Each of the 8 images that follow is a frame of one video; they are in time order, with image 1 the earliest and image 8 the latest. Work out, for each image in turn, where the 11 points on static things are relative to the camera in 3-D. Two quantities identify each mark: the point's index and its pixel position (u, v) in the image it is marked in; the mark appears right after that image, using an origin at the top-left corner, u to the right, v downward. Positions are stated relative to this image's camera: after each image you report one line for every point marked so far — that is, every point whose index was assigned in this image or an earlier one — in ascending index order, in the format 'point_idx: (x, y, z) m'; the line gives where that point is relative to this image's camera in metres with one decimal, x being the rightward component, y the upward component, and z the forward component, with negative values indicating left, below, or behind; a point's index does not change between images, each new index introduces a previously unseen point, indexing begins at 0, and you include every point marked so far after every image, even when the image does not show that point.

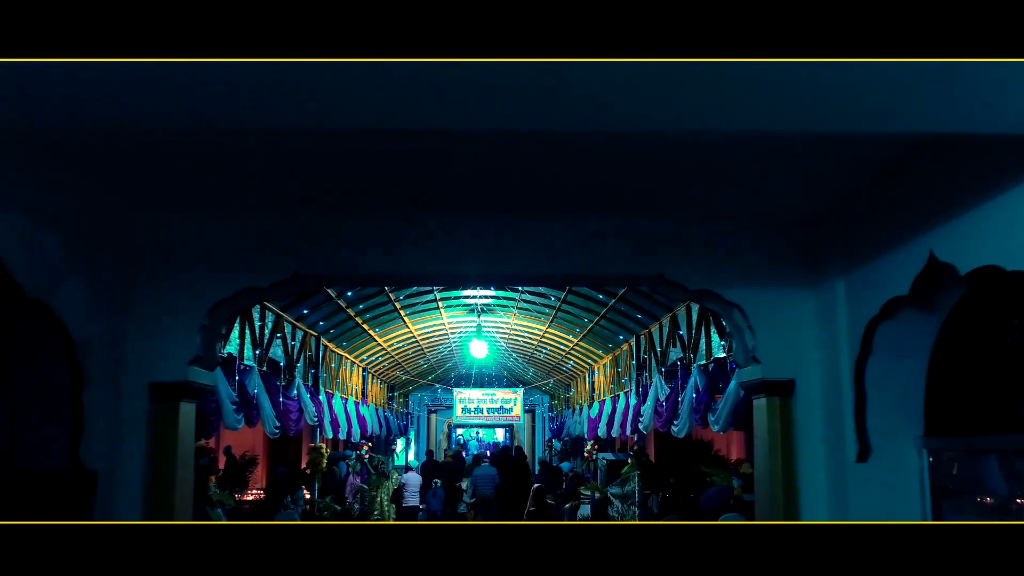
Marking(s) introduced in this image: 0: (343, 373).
0: (-8.9, -3.5, +17.3) m
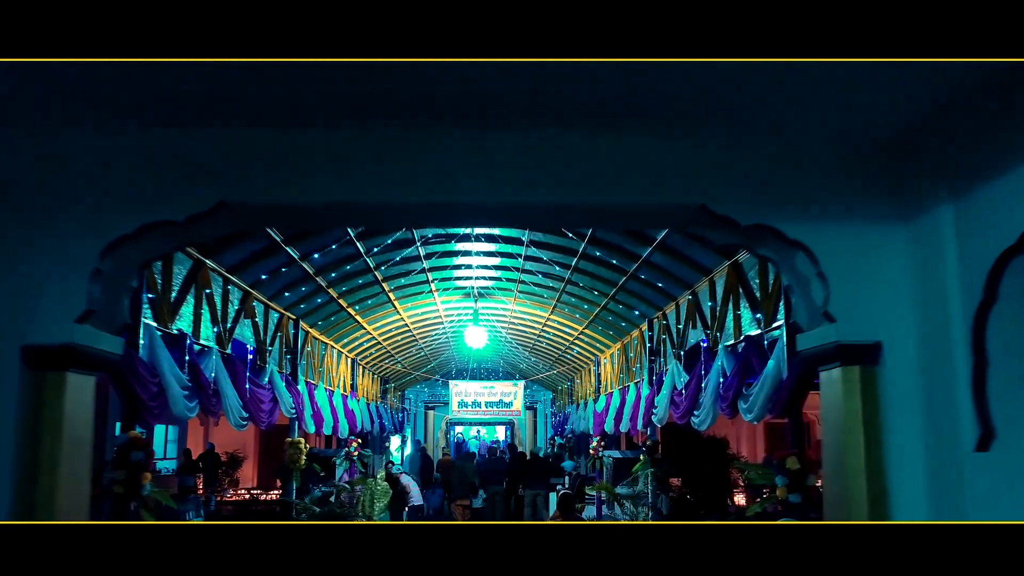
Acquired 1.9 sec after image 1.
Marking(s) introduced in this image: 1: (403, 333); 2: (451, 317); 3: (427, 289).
0: (-8.9, -3.0, +16.5) m
1: (-5.5, -2.0, +18.3) m
2: (-2.7, -0.9, +16.7) m
3: (-3.6, +0.4, +14.4) m
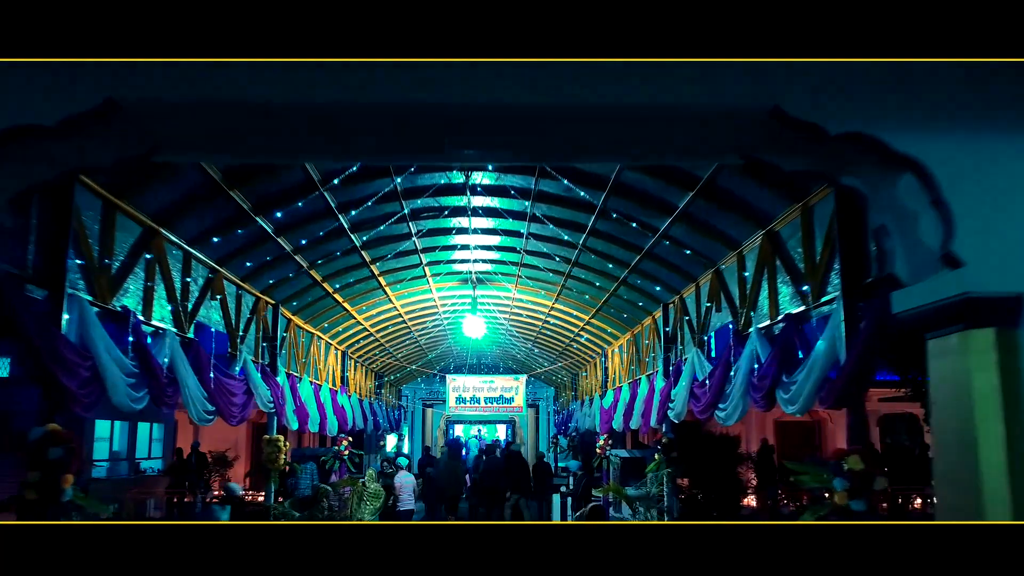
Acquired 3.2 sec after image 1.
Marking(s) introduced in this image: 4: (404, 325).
0: (-8.8, -2.7, +15.8) m
1: (-5.4, -1.6, +17.6) m
2: (-2.6, -0.6, +15.9) m
3: (-3.5, +0.7, +13.7) m
4: (-5.1, -1.6, +17.4) m
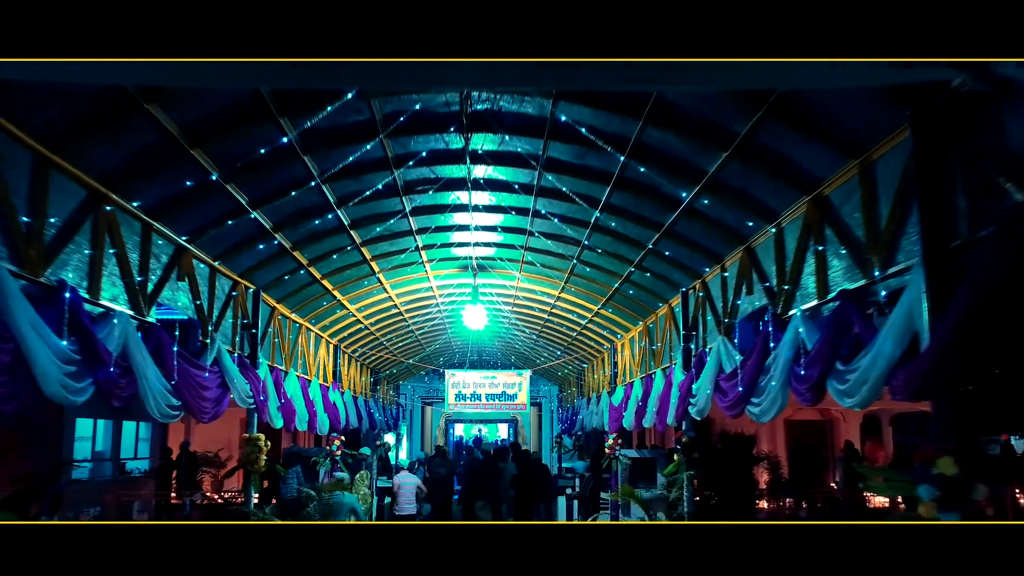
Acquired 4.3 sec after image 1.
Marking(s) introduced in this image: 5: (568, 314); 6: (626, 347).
0: (-8.7, -2.4, +15.2) m
1: (-5.3, -1.4, +16.9) m
2: (-2.5, -0.3, +15.3) m
3: (-3.4, +1.0, +13.0) m
4: (-5.0, -1.3, +16.8) m
5: (+2.6, -1.1, +16.3) m
6: (+5.4, -2.7, +16.7) m
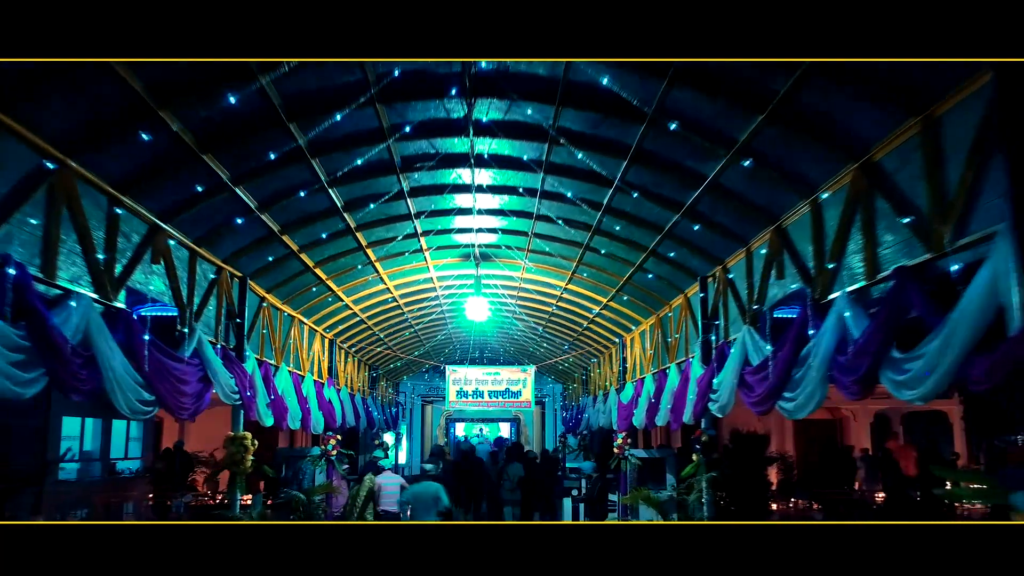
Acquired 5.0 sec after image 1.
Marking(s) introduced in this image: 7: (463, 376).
0: (-8.6, -2.2, +14.7) m
1: (-5.2, -1.1, +16.5) m
2: (-2.4, -0.1, +14.9) m
3: (-3.3, +1.2, +12.6) m
4: (-4.9, -1.1, +16.3) m
5: (+2.7, -0.9, +15.9) m
6: (+5.5, -2.5, +16.2) m
7: (-1.6, -2.8, +11.6) m
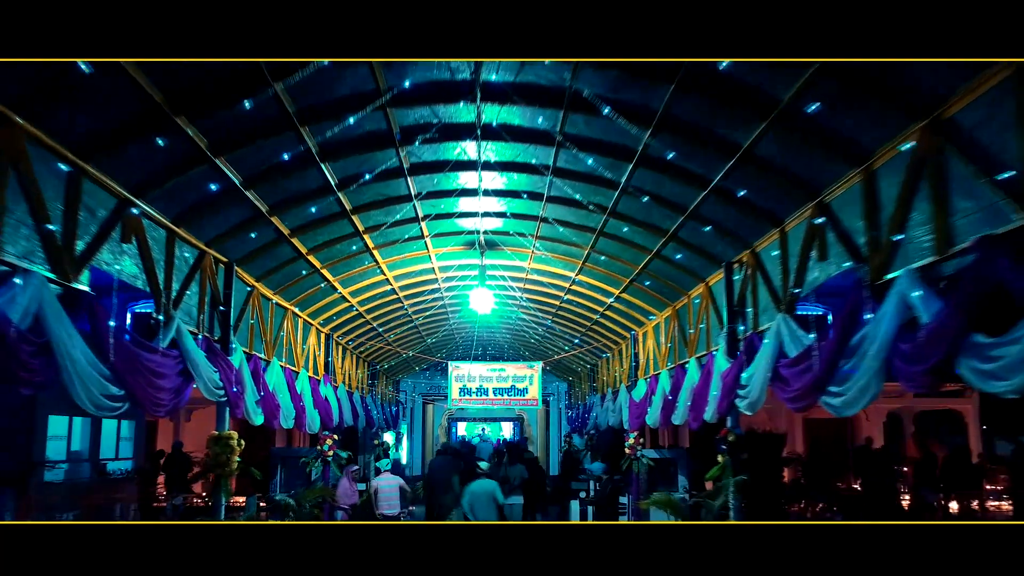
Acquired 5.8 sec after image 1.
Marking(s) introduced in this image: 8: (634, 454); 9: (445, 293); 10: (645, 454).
0: (-8.5, -2.0, +14.3) m
1: (-5.1, -0.9, +16.0) m
2: (-2.3, +0.1, +14.4) m
3: (-3.2, +1.4, +12.1) m
4: (-4.7, -0.9, +15.8) m
5: (+2.8, -0.7, +15.4) m
6: (+5.6, -2.2, +15.7) m
7: (-1.4, -2.6, +11.2) m
8: (+3.6, -5.1, +11.2) m
9: (-2.7, -0.2, +15.0) m
10: (+4.0, -4.9, +10.9) m
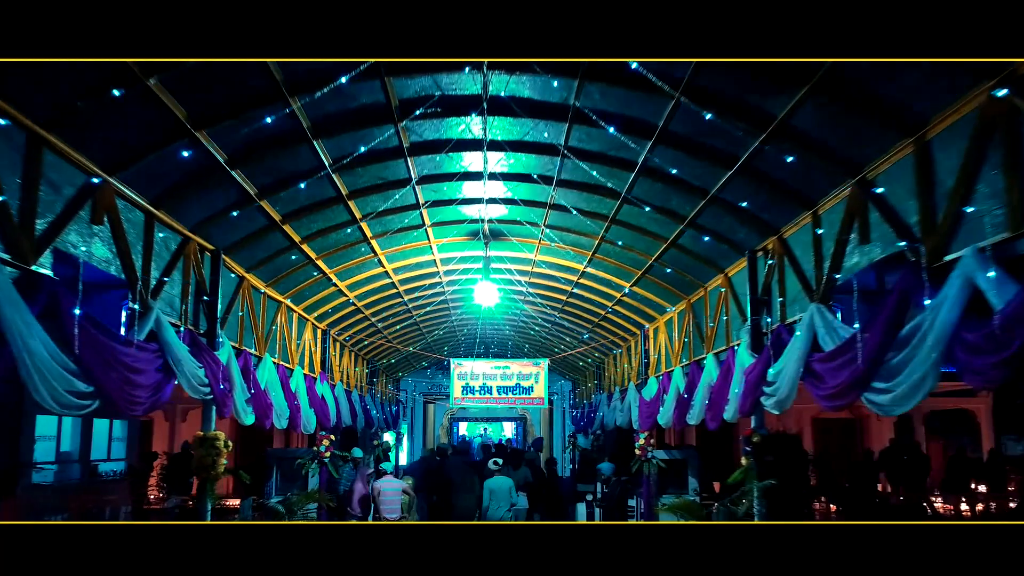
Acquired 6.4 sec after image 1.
0: (-8.4, -1.9, +13.9) m
1: (-4.9, -0.8, +15.7) m
2: (-2.1, +0.3, +14.0) m
3: (-3.1, +1.6, +11.7) m
4: (-4.6, -0.8, +15.5) m
5: (+2.9, -0.6, +15.0) m
6: (+5.8, -2.1, +15.3) m
7: (-1.3, -2.5, +10.8) m
8: (+3.7, -4.9, +10.8) m
9: (-2.6, -0.1, +14.7) m
10: (+4.1, -4.8, +10.5) m
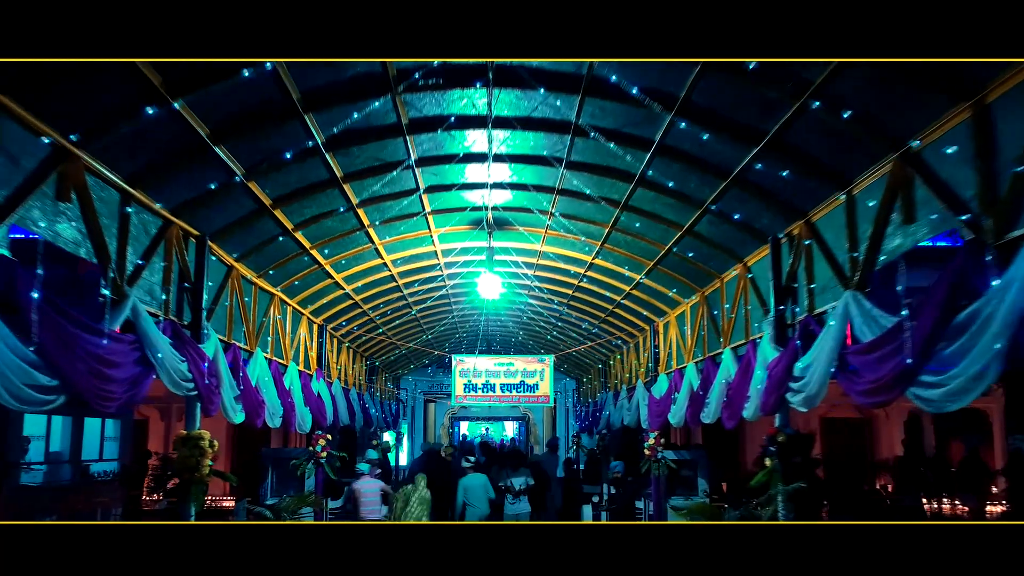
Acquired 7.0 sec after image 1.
0: (-8.3, -1.7, +13.6) m
1: (-4.8, -0.6, +15.3) m
2: (-2.0, +0.4, +13.7) m
3: (-3.0, +1.7, +11.4) m
4: (-4.5, -0.6, +15.1) m
5: (+3.0, -0.4, +14.7) m
6: (+5.9, -1.9, +15.0) m
7: (-1.2, -2.3, +10.4) m
8: (+3.8, -4.8, +10.5) m
9: (-2.5, +0.1, +14.3) m
10: (+4.2, -4.6, +10.1) m
